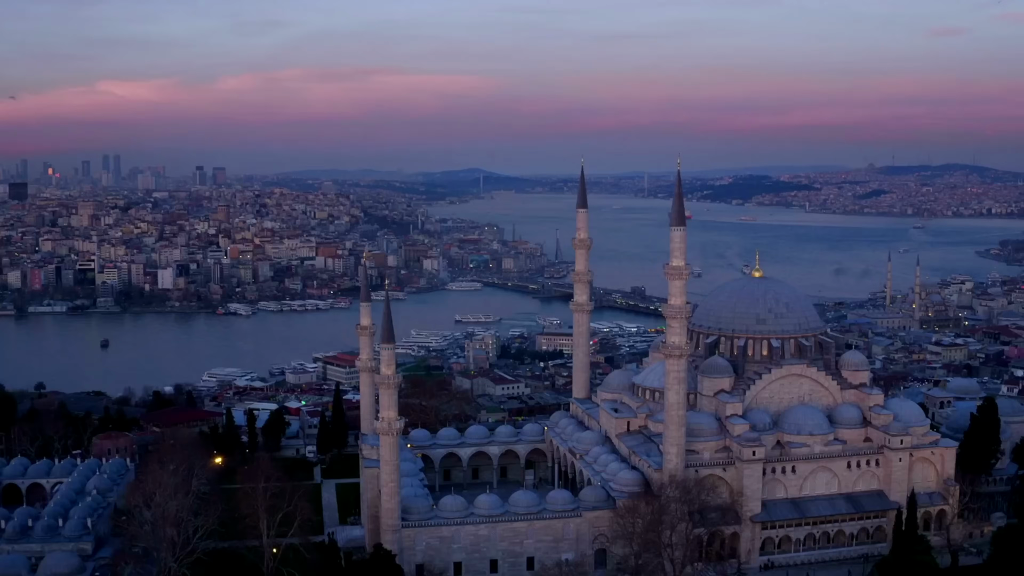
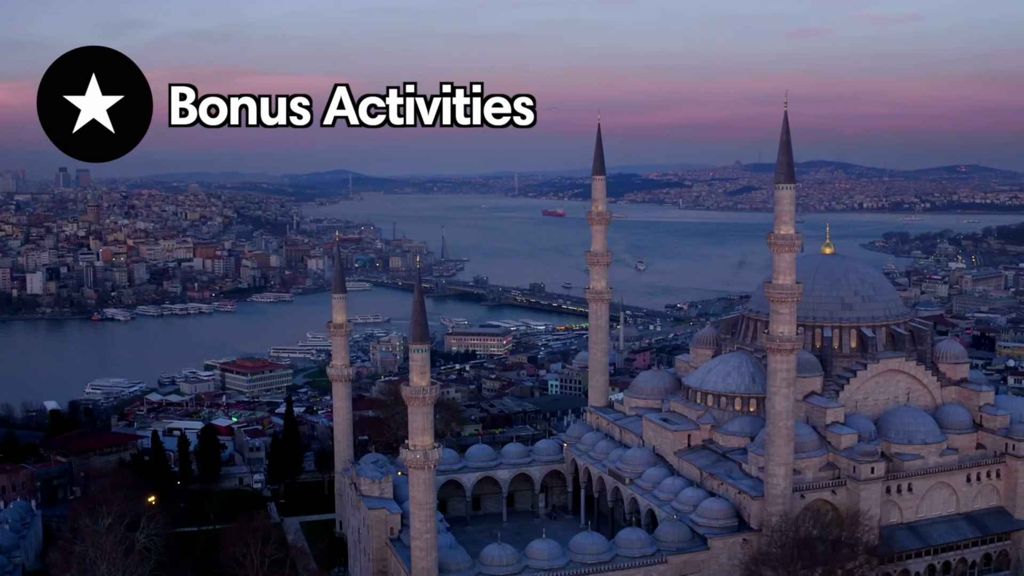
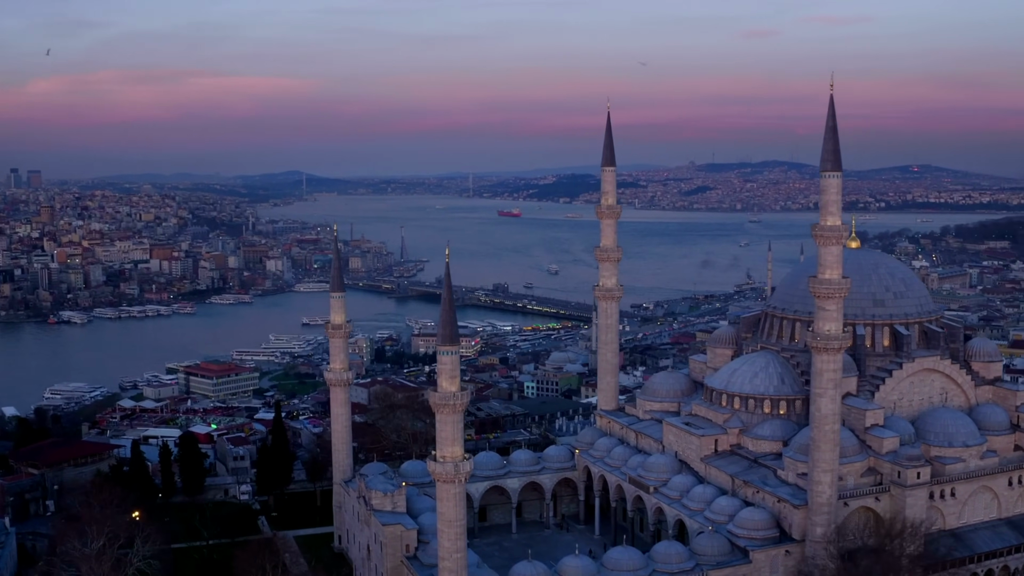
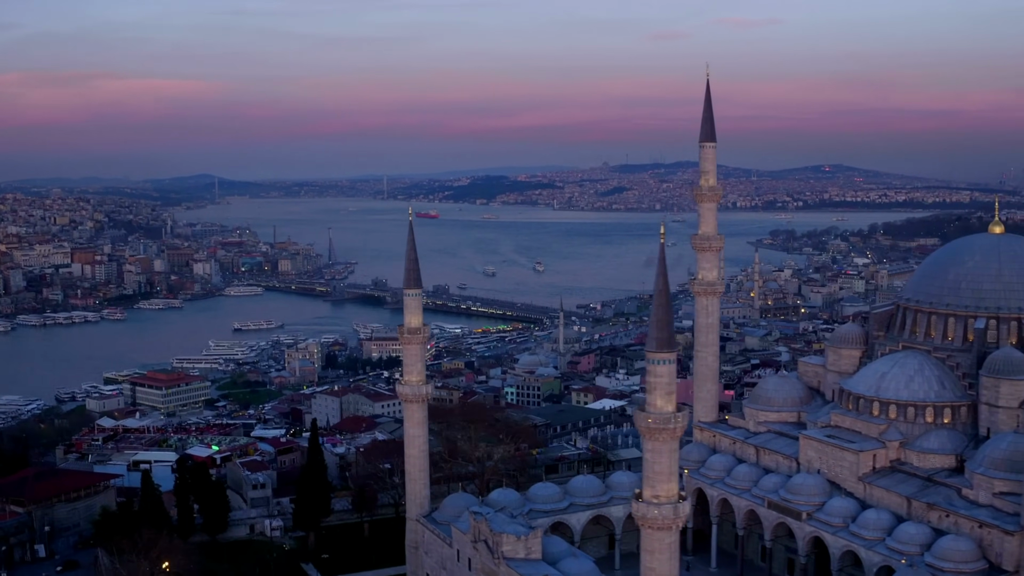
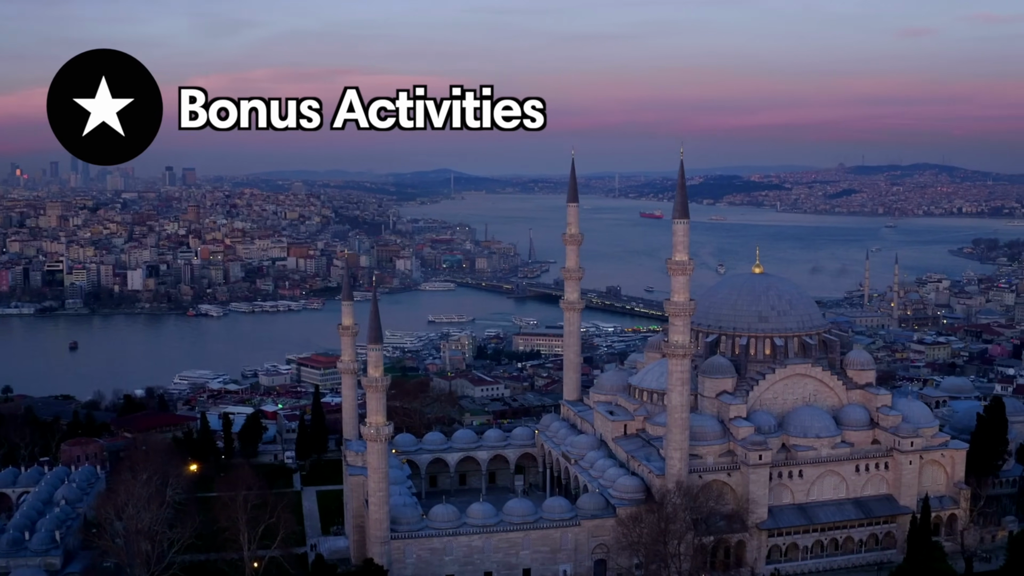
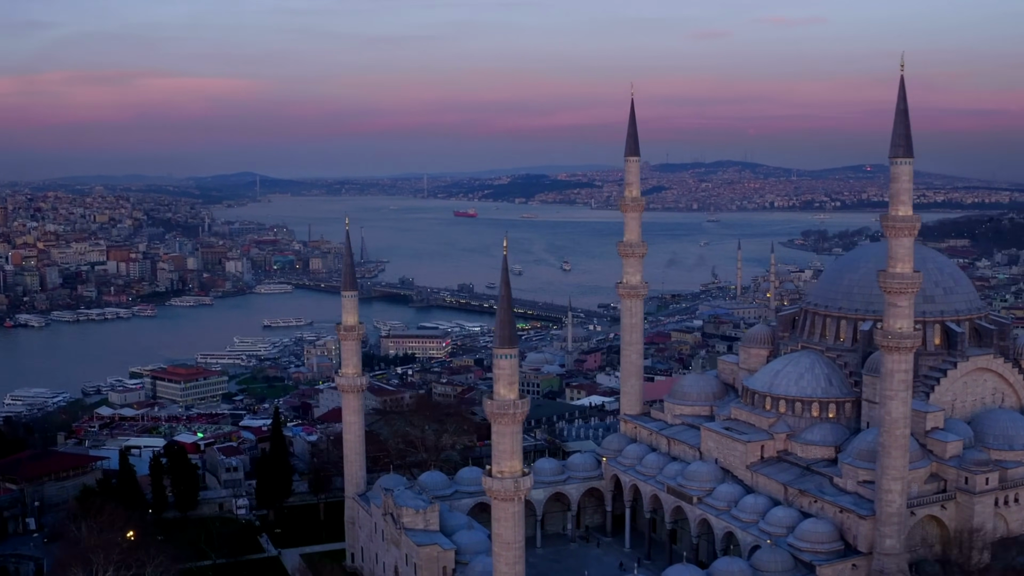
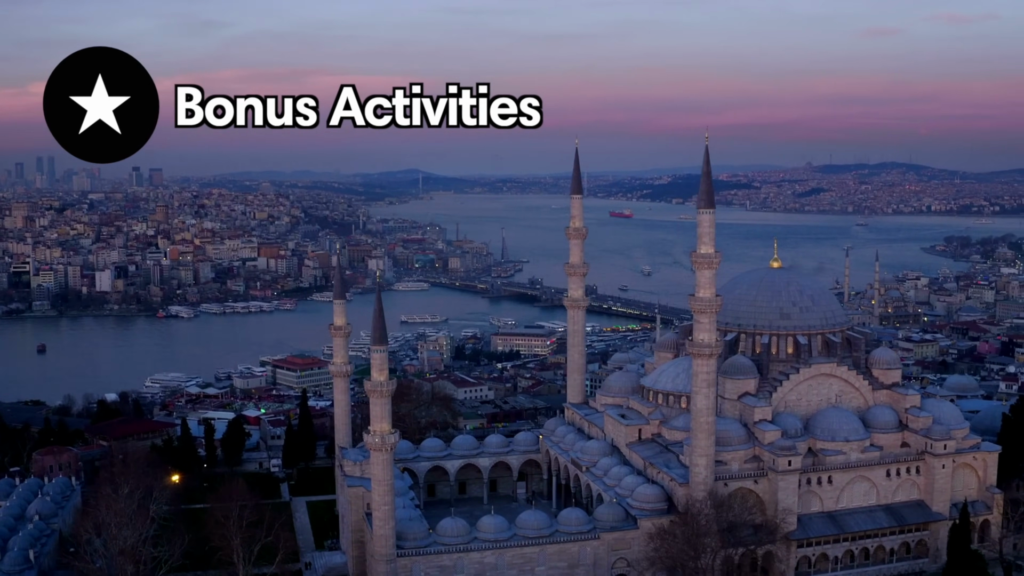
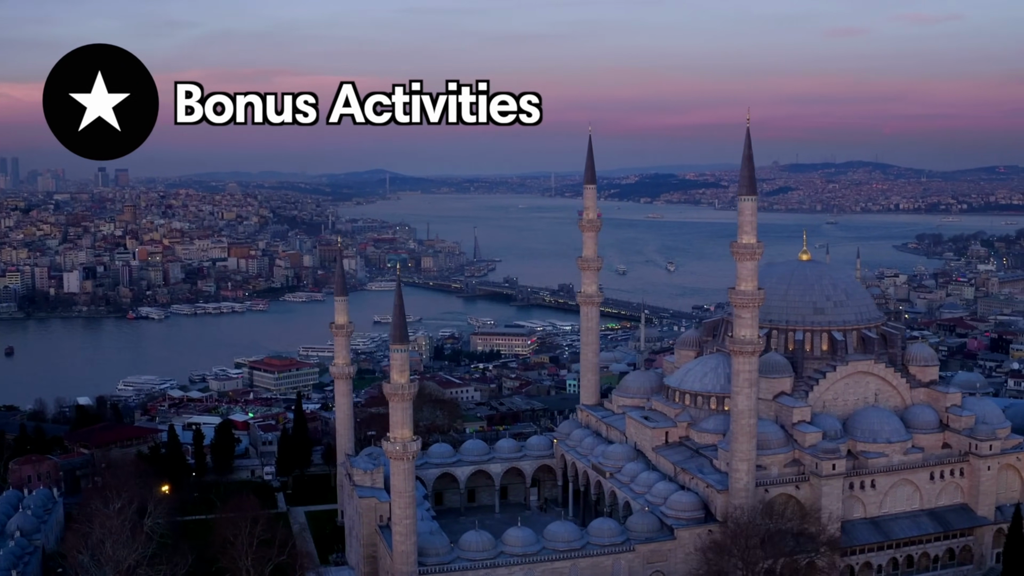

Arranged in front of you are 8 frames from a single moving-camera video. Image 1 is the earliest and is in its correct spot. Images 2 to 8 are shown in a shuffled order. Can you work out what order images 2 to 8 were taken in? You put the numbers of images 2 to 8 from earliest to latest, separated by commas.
5, 7, 8, 2, 3, 6, 4
